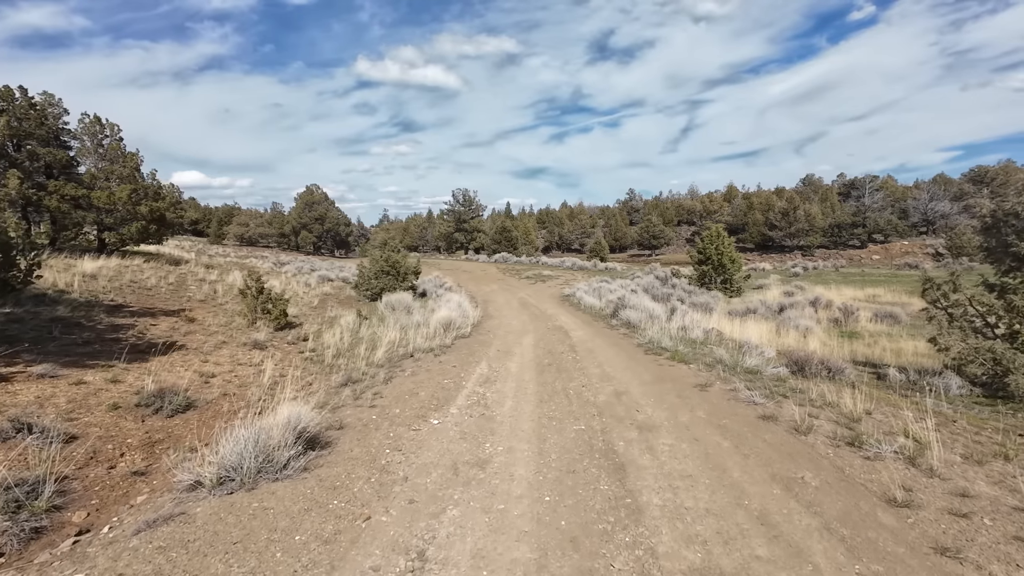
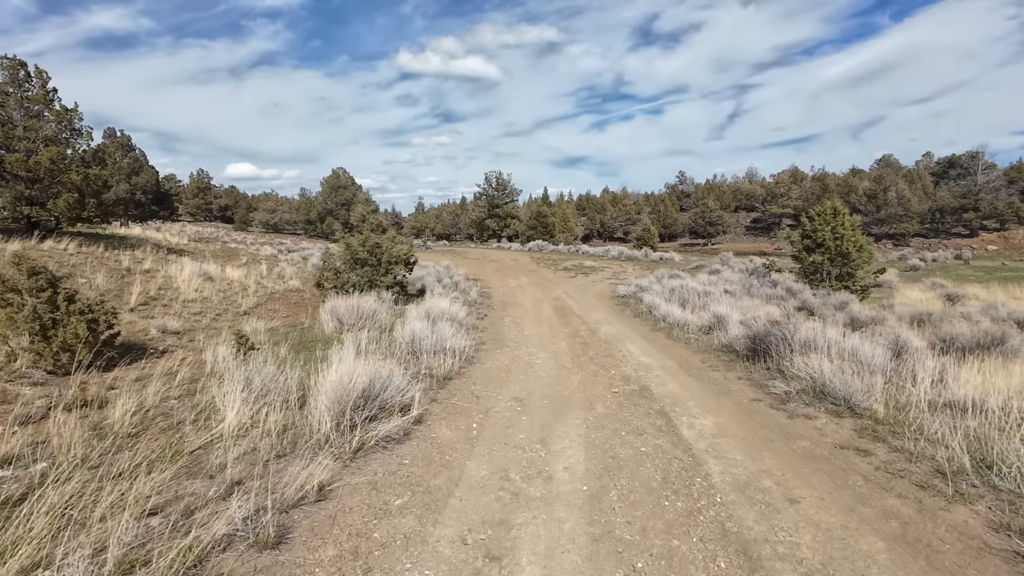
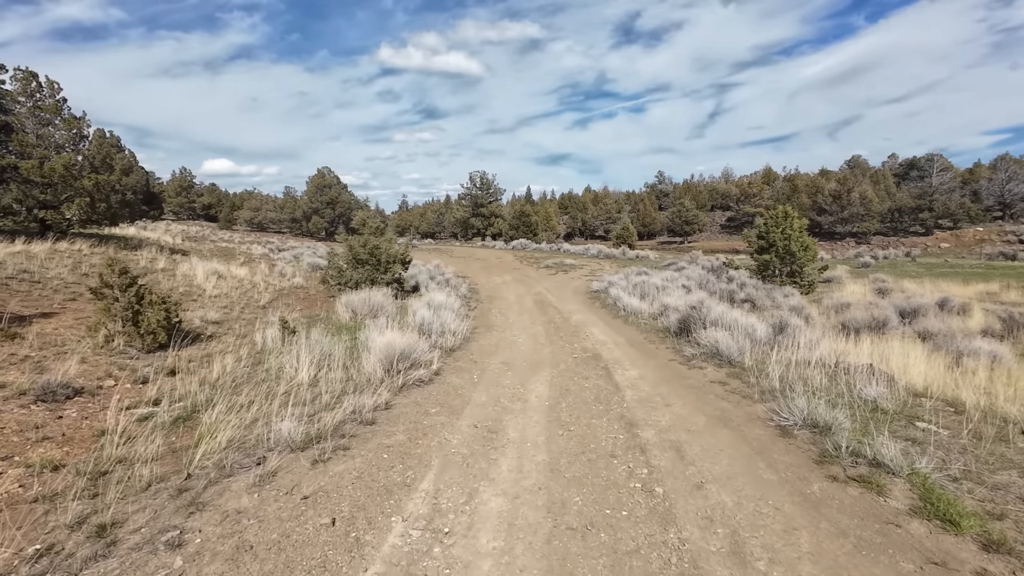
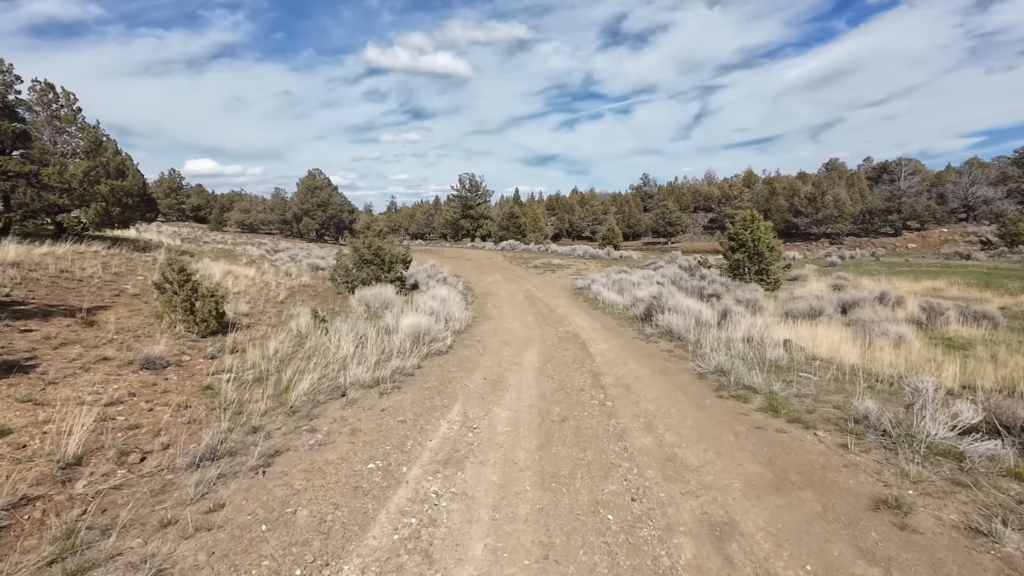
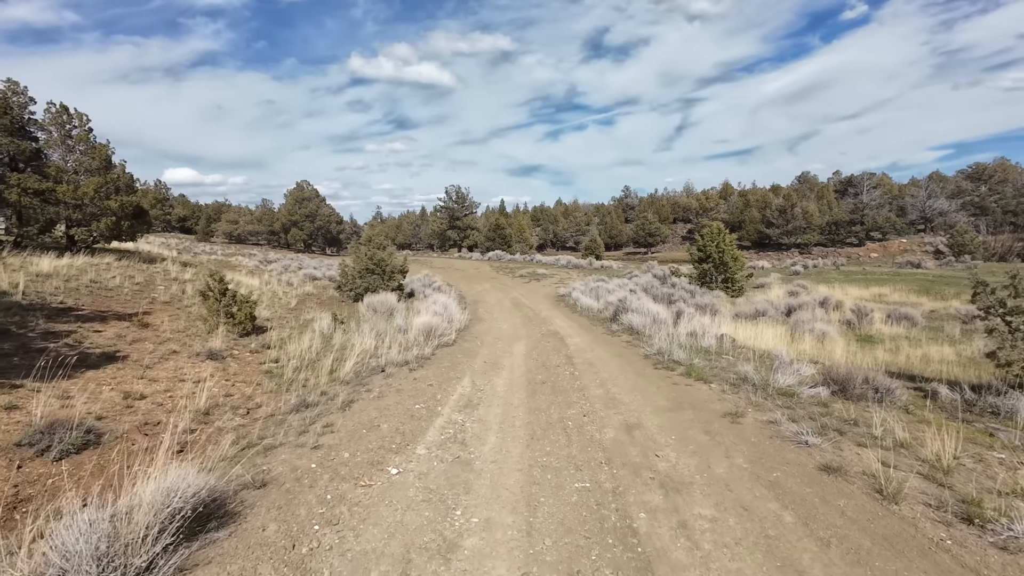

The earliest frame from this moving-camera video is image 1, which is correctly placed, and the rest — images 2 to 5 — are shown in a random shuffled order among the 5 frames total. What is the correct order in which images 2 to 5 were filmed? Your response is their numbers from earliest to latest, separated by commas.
5, 4, 3, 2
